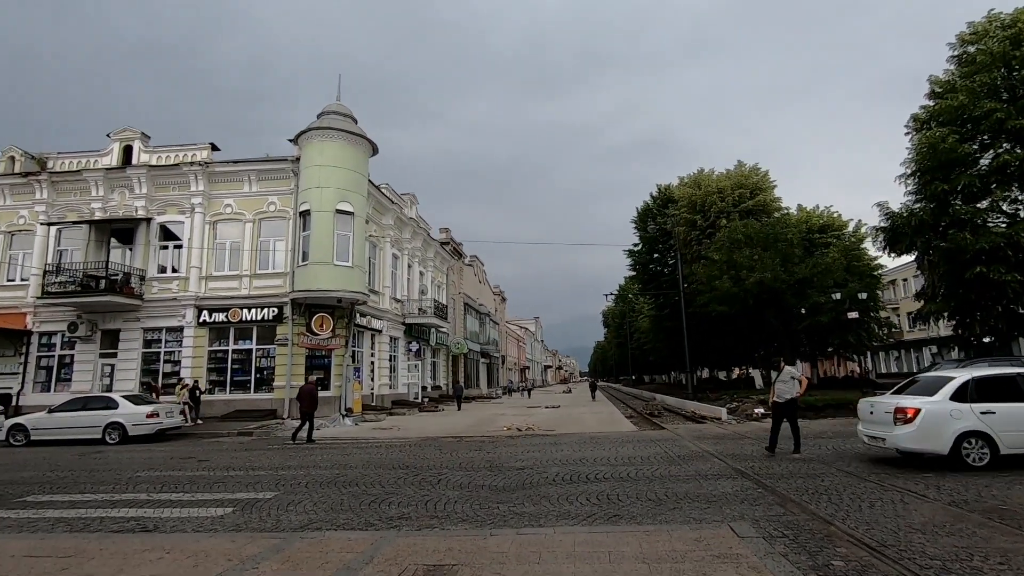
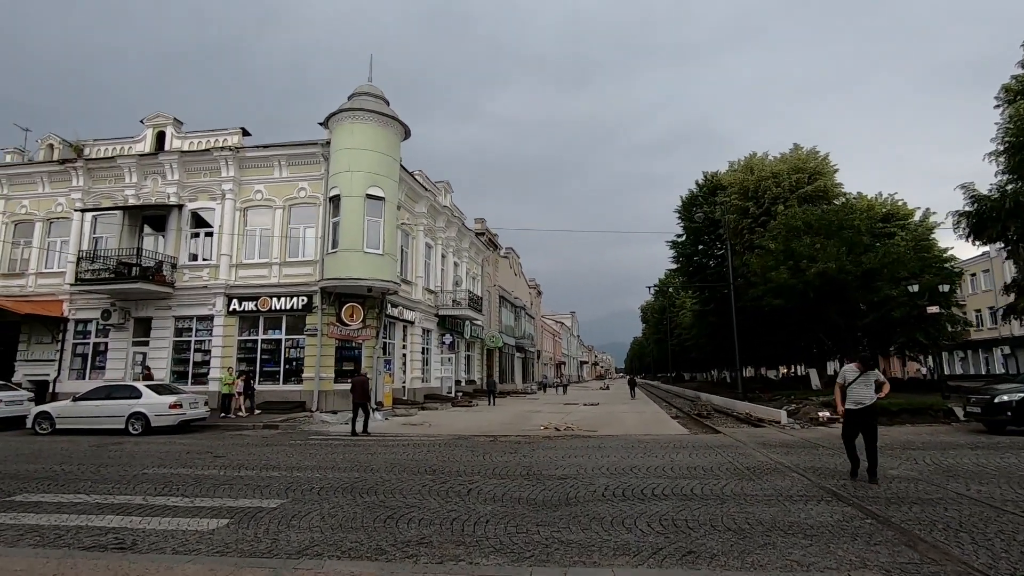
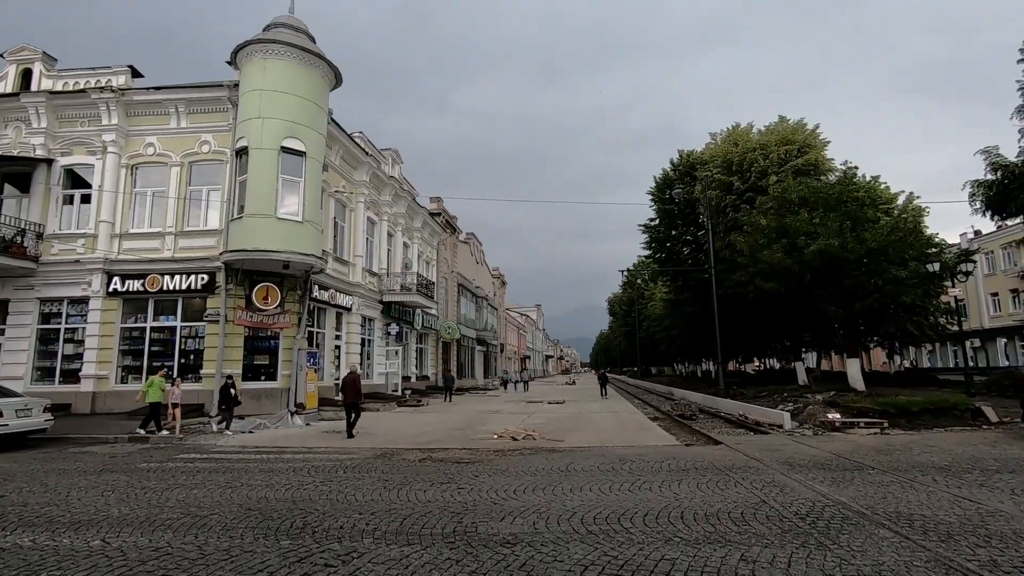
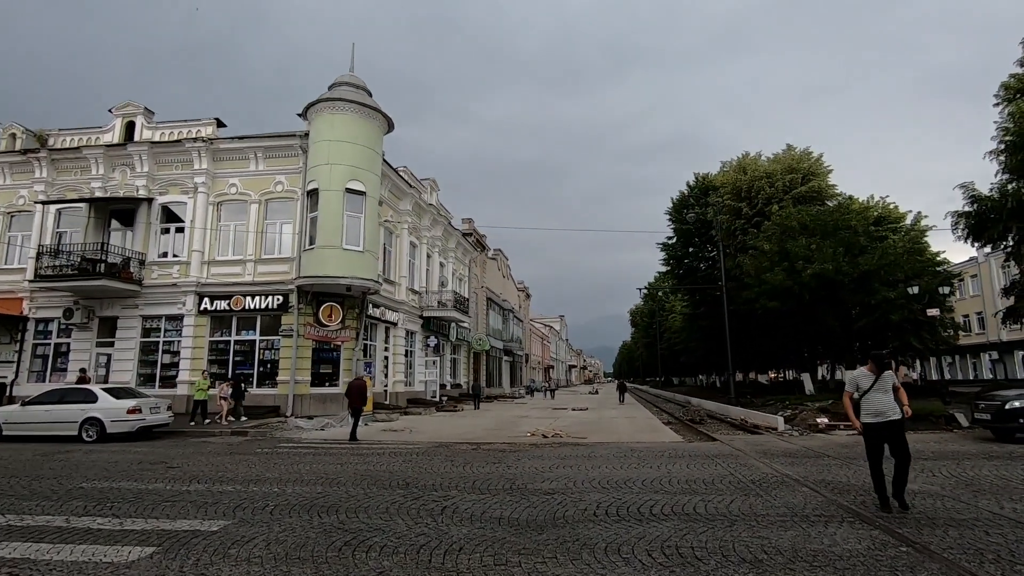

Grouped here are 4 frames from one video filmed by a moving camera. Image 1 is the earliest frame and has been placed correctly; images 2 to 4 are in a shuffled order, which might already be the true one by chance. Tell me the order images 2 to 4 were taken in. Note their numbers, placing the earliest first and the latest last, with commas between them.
2, 4, 3
